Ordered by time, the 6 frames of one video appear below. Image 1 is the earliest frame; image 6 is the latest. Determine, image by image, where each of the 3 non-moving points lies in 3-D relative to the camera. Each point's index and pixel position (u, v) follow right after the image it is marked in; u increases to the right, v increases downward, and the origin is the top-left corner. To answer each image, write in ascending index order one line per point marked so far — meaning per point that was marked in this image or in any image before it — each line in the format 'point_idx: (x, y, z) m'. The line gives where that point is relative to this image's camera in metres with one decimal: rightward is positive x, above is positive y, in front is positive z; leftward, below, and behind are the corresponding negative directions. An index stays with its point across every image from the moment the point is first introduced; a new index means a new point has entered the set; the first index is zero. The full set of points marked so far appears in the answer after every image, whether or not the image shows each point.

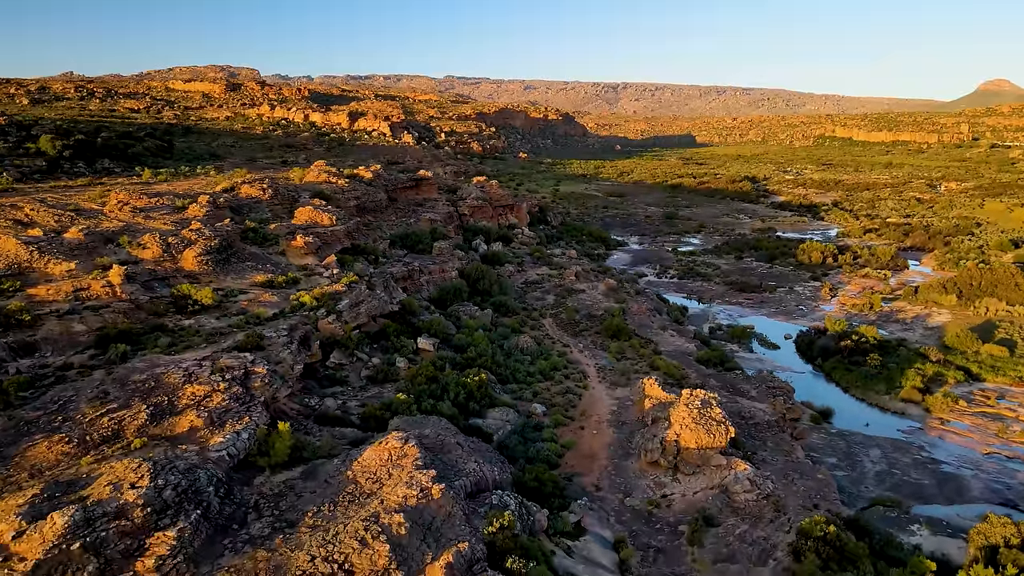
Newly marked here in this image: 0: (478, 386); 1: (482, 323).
0: (-0.8, -2.4, +15.0) m
1: (-1.0, -1.2, +20.0) m
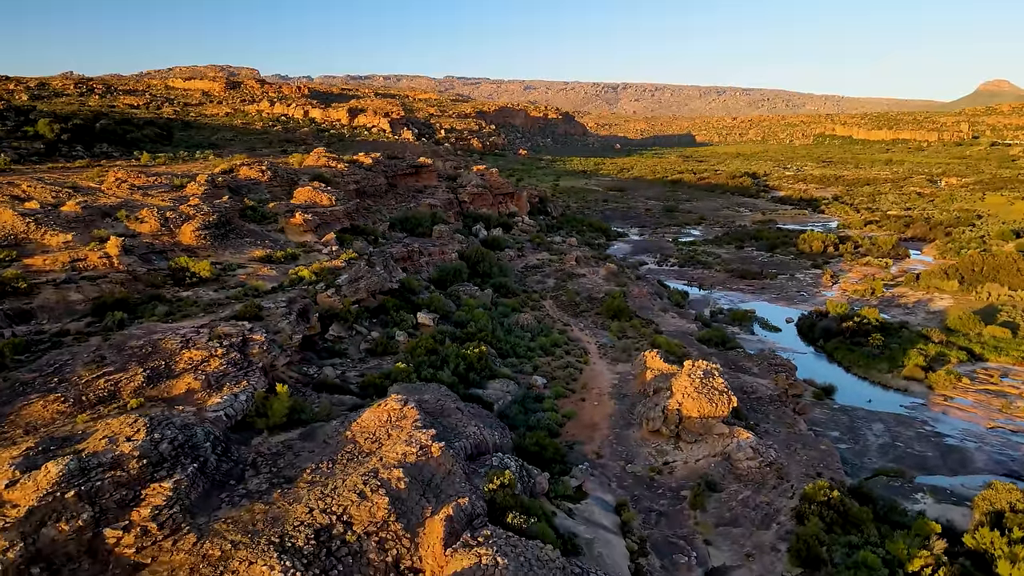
0: (-0.8, -1.7, +14.9) m
1: (-1.0, -0.5, +19.9) m
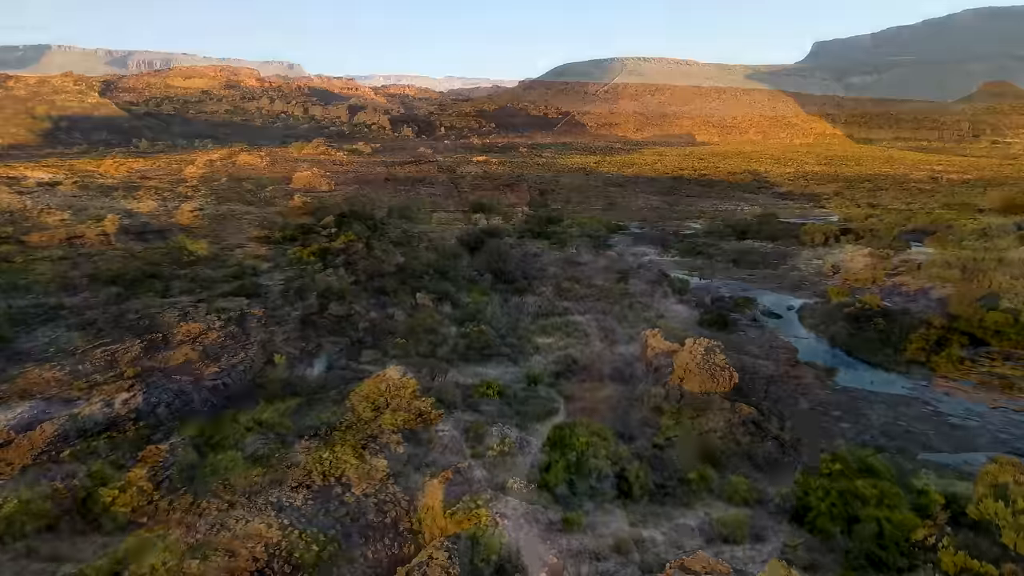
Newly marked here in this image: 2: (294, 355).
0: (-0.8, -1.1, +14.8) m
1: (-1.0, 0.0, +19.9) m
2: (-4.4, -1.5, +11.9) m
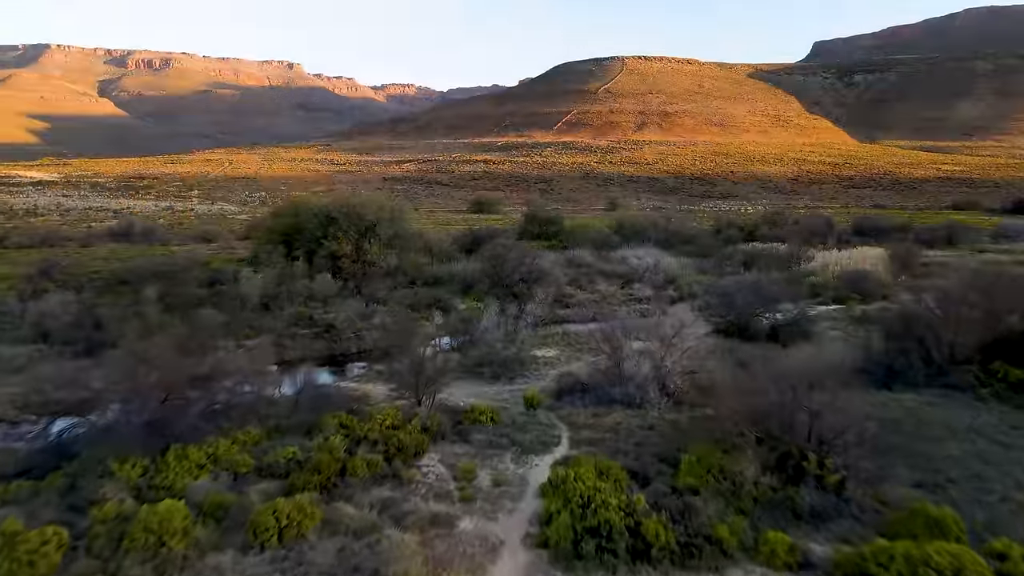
0: (-0.9, -1.3, +13.7) m
1: (-1.1, -0.2, +18.8) m
2: (-4.5, -1.7, +10.8) m
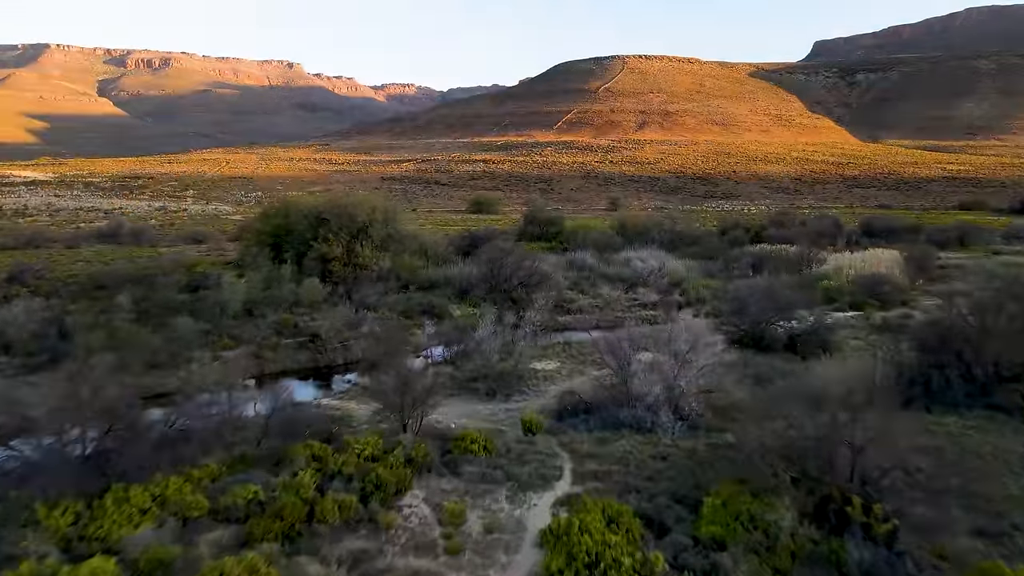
0: (-0.9, -1.5, +12.8) m
1: (-1.1, -0.3, +17.8) m
2: (-4.5, -1.8, +9.8) m
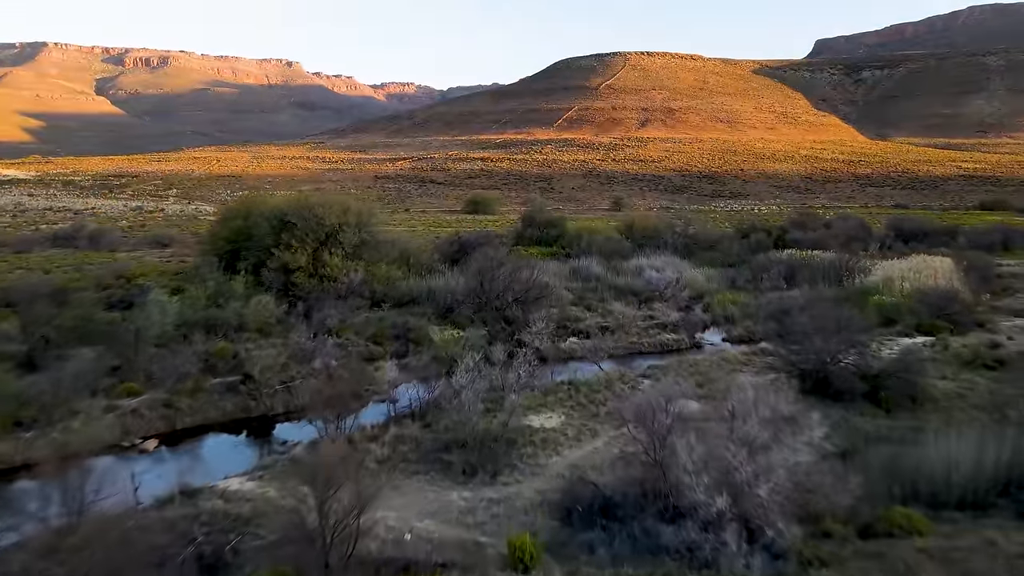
0: (-1.1, -1.9, +9.7) m
1: (-1.3, -0.8, +14.8) m
2: (-4.7, -2.3, +6.8) m
